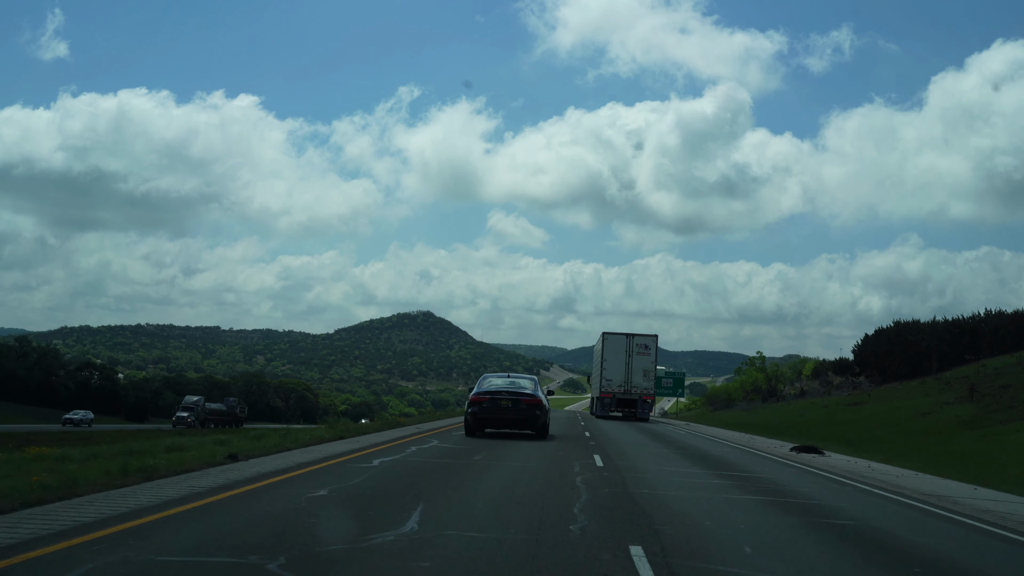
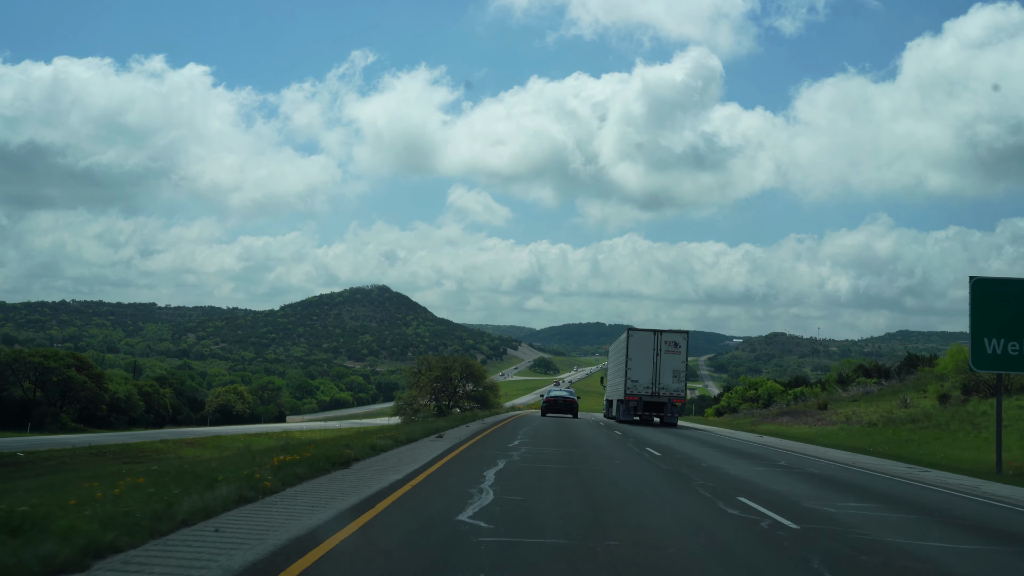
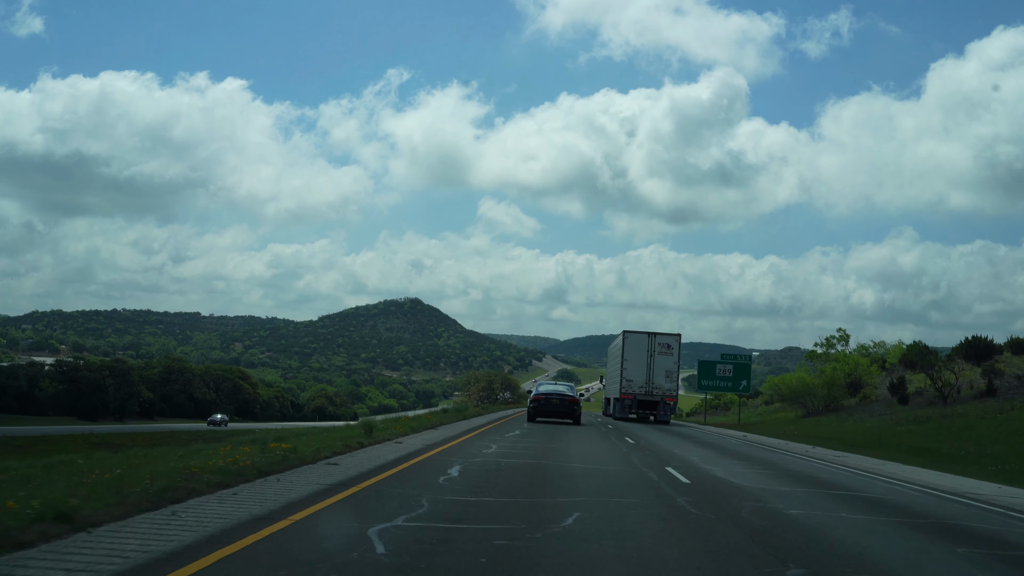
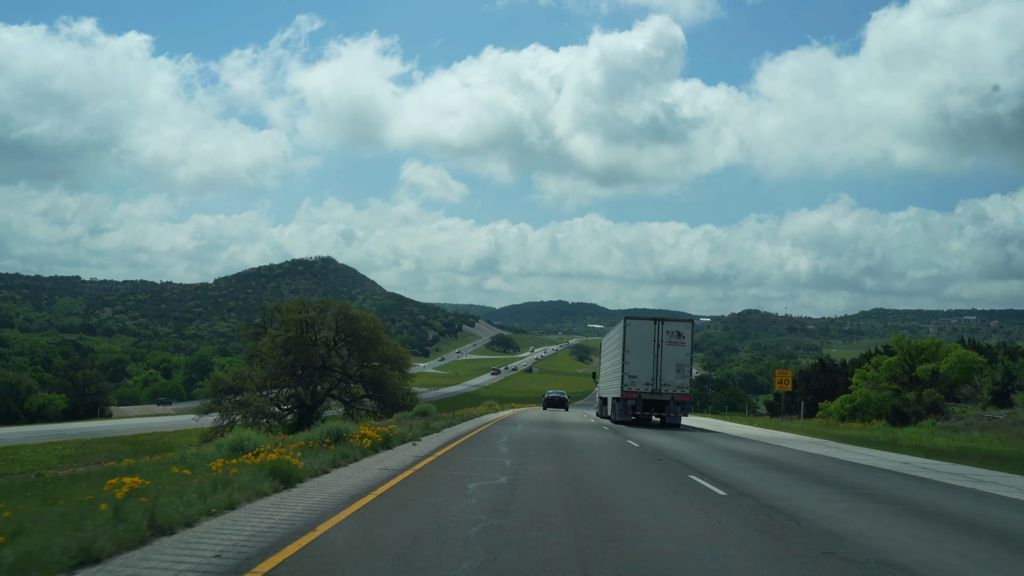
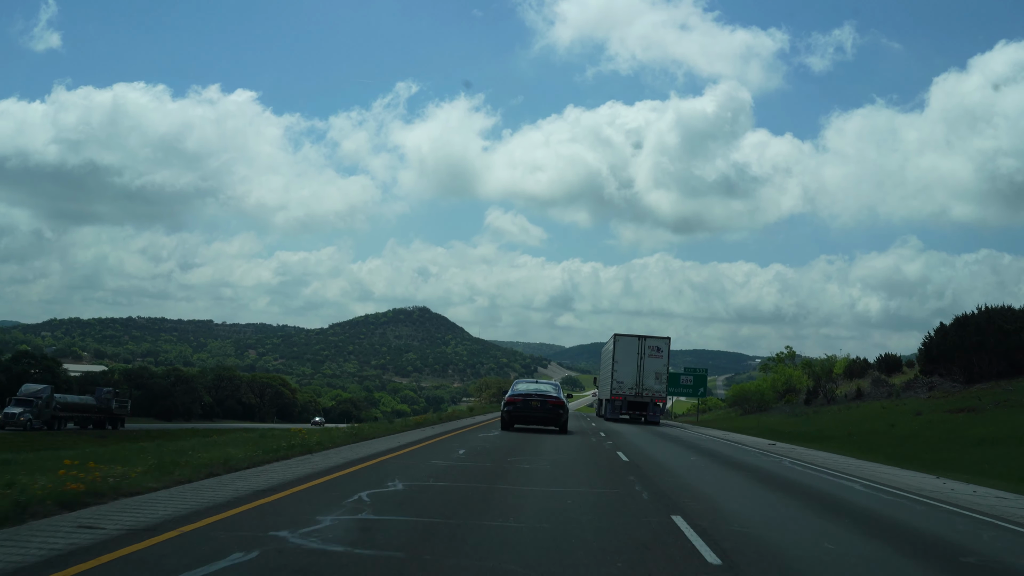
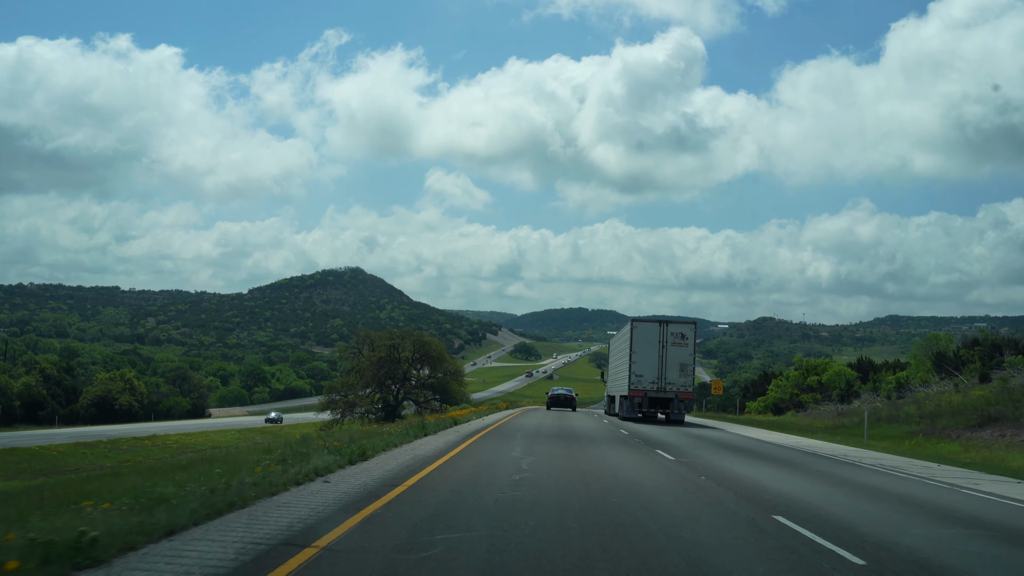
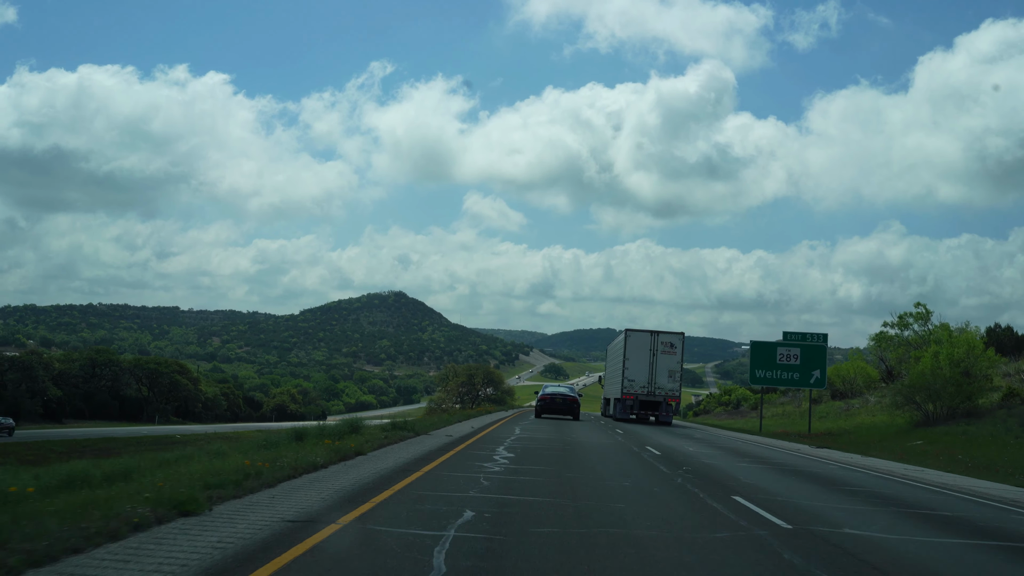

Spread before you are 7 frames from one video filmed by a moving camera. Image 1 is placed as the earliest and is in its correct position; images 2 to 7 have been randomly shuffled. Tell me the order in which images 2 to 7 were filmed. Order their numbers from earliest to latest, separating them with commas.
5, 3, 7, 2, 6, 4
